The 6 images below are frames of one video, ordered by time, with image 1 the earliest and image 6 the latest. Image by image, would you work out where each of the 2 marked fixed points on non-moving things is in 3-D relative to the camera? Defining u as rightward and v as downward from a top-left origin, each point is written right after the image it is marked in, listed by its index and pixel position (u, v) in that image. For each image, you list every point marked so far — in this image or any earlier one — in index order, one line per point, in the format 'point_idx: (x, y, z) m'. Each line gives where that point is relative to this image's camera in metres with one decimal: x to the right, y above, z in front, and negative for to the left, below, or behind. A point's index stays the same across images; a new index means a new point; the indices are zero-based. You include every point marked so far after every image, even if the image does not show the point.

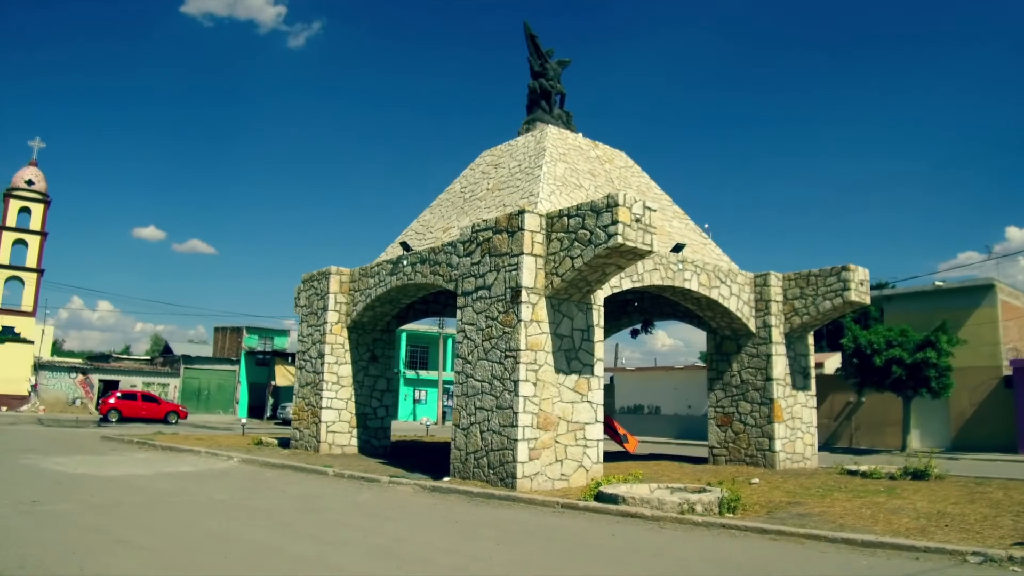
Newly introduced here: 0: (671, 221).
0: (+3.4, +1.4, +14.9) m
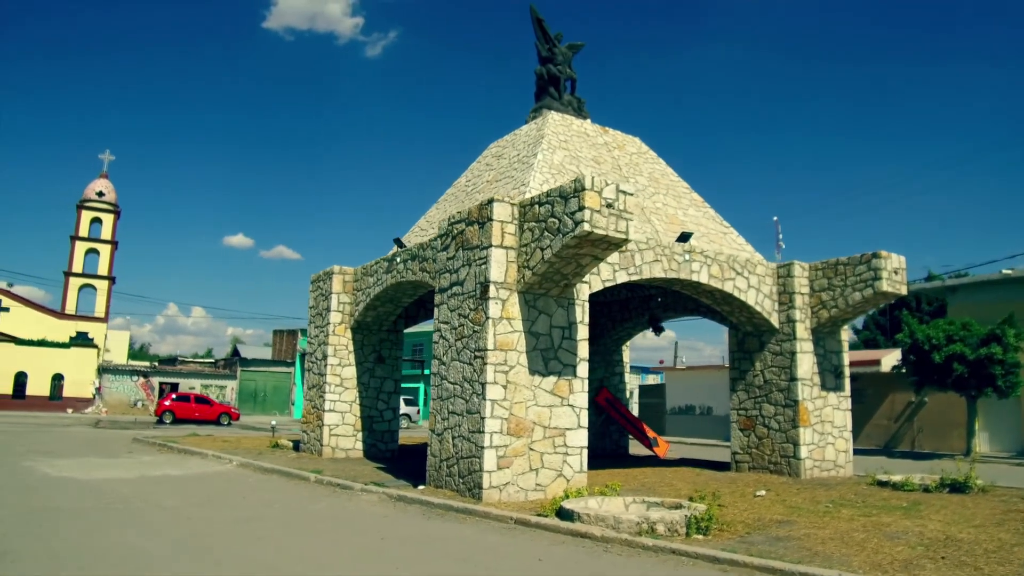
0: (+3.4, +1.5, +13.9) m
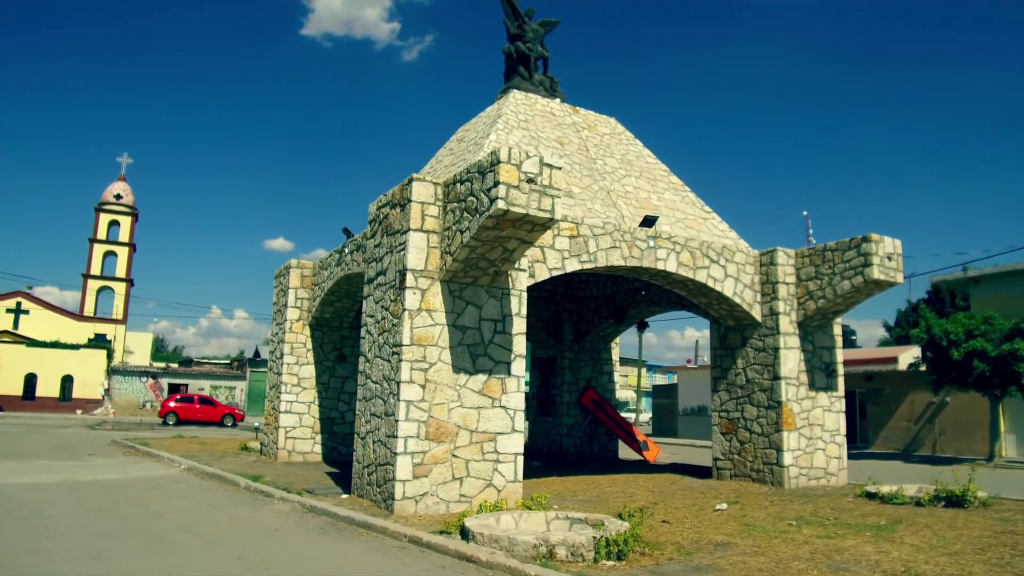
0: (+2.7, +1.7, +12.7) m
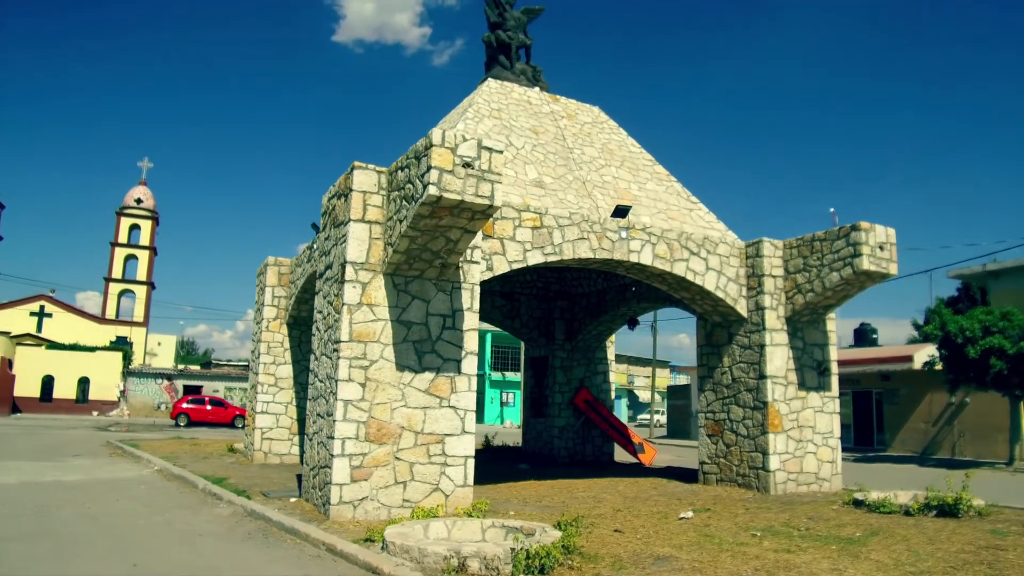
0: (+2.3, +1.8, +12.1) m
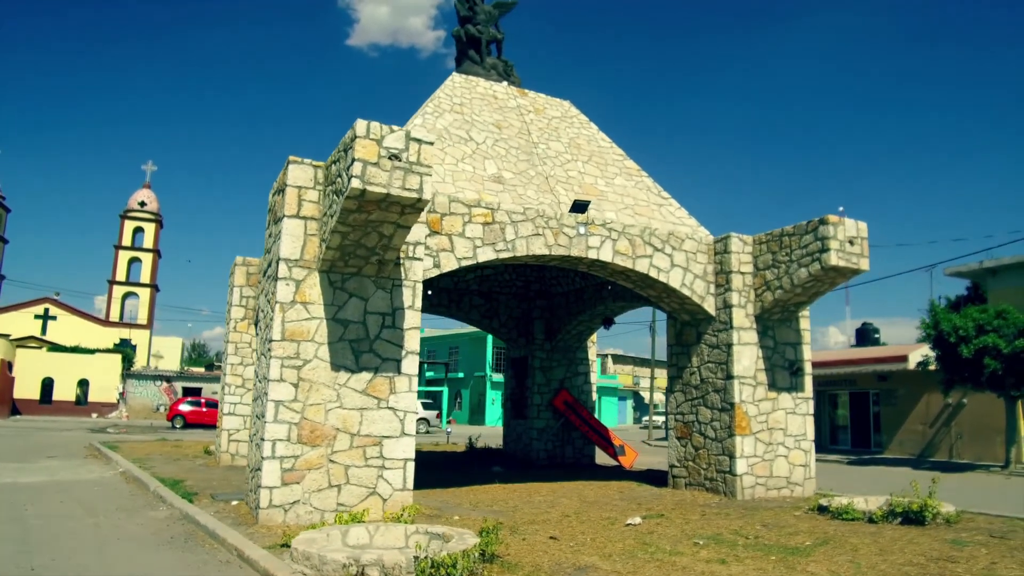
0: (+1.7, +1.8, +11.8) m
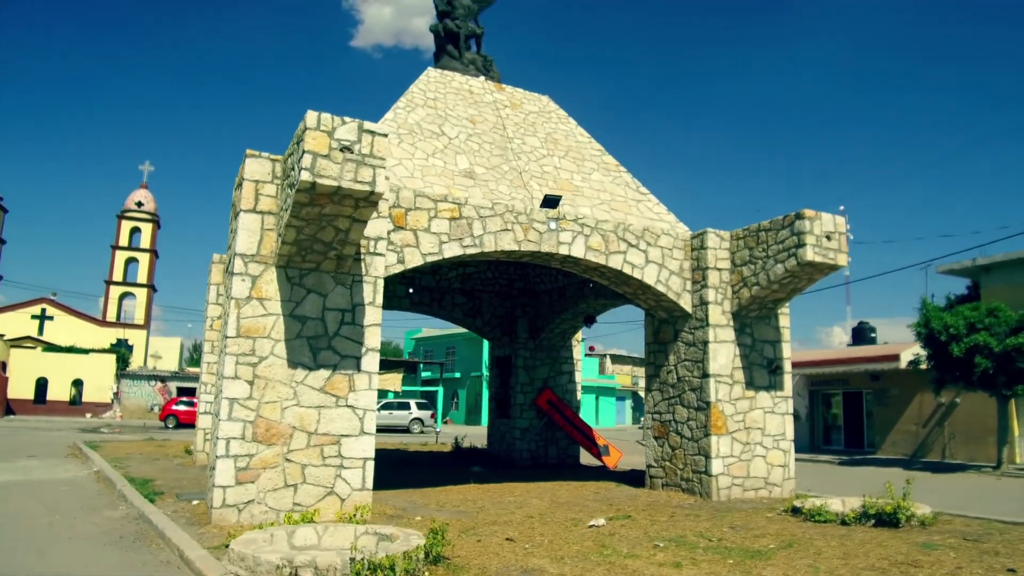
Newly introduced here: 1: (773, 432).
0: (+1.3, +1.9, +11.6) m
1: (+3.9, -2.1, +10.6) m
